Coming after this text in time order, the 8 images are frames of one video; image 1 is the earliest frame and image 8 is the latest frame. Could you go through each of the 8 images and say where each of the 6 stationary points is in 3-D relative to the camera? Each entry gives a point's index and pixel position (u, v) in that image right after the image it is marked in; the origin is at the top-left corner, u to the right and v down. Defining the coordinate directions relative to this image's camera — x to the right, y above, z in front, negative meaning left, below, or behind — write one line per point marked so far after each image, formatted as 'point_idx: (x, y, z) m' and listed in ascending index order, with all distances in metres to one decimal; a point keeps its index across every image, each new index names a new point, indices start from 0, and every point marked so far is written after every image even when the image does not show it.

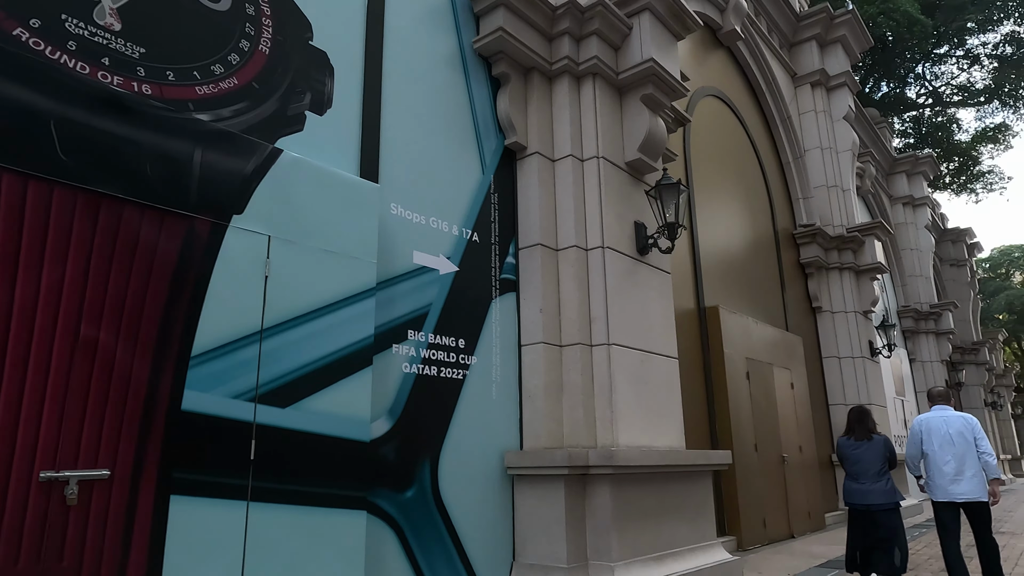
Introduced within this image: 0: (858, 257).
0: (+6.7, +0.6, +13.0) m
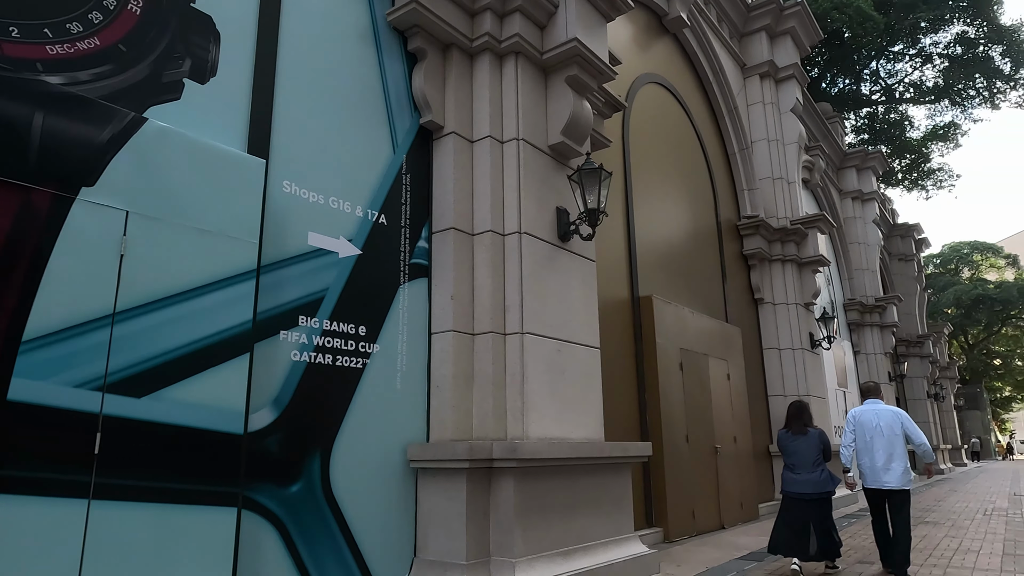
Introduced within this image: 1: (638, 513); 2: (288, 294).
0: (+5.7, +0.8, +13.1) m
1: (+1.5, -2.6, +7.8) m
2: (-1.5, 0.0, +4.4) m
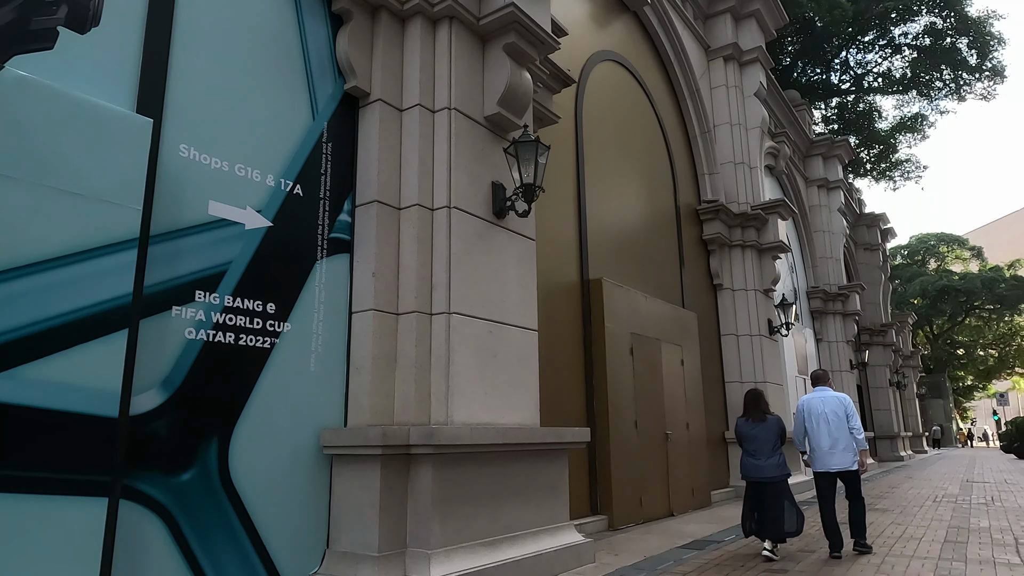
0: (+4.8, +1.0, +12.9) m
1: (+0.8, -2.4, +7.6) m
2: (-2.0, +0.1, +4.1) m
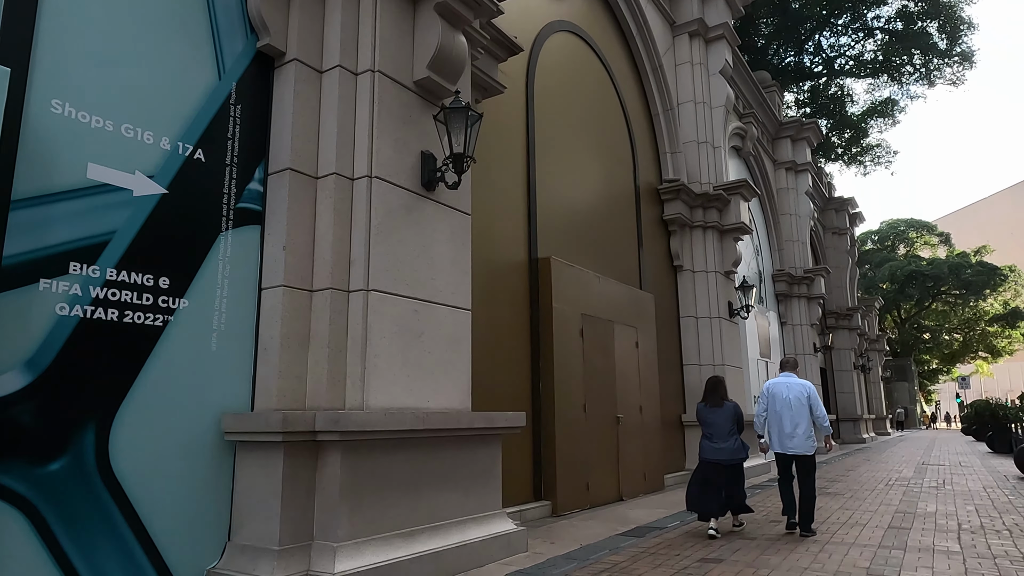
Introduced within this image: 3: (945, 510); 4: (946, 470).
0: (+4.0, +1.4, +12.7) m
1: (+0.1, -2.2, +7.4) m
2: (-2.5, +0.3, +3.7) m
3: (+5.0, -2.6, +7.6) m
4: (+8.3, -3.5, +12.8) m
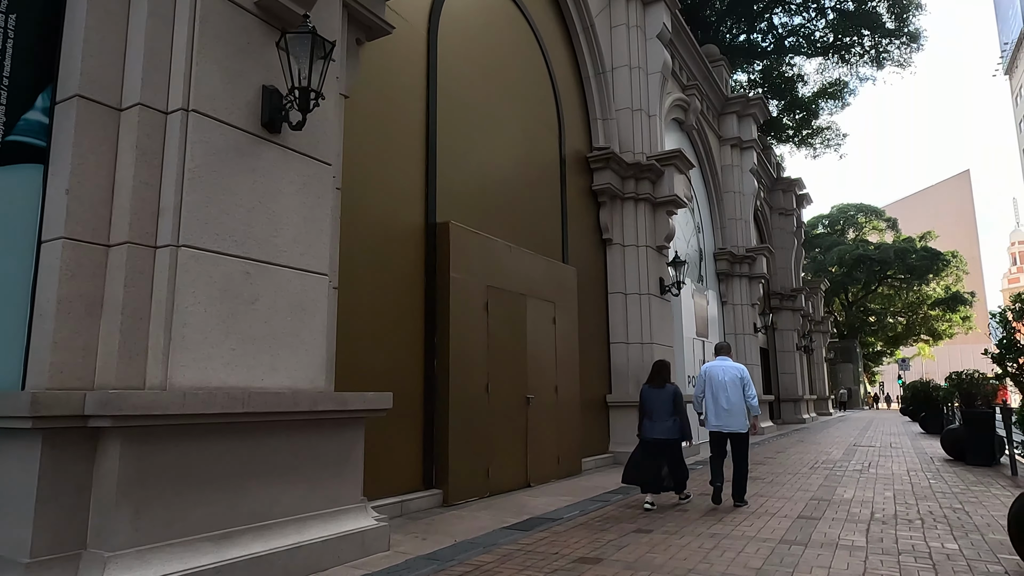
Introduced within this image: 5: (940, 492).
0: (+2.6, +1.8, +12.1) m
1: (-1.0, -1.9, +6.7) m
2: (-3.4, +0.5, +2.8) m
3: (+3.8, -2.3, +7.2) m
4: (+6.9, -3.1, +12.6) m
5: (+4.9, -2.3, +7.6) m
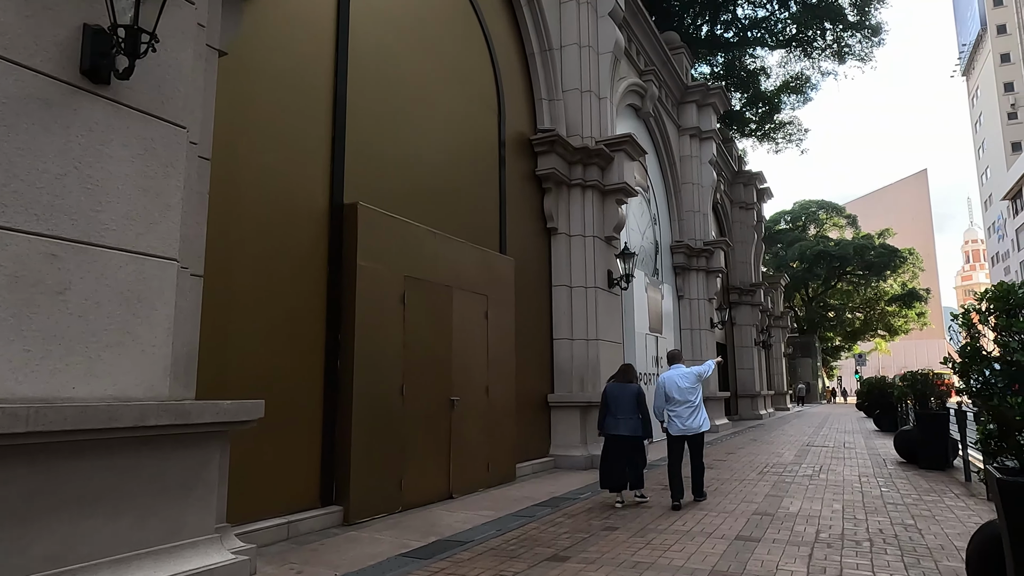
0: (+1.6, +2.0, +11.4) m
1: (-1.8, -1.8, +5.8) m
2: (-4.0, +0.6, +1.8) m
3: (+3.0, -2.2, +6.6) m
4: (+5.8, -3.0, +12.1) m
5: (+4.0, -2.3, +7.1) m
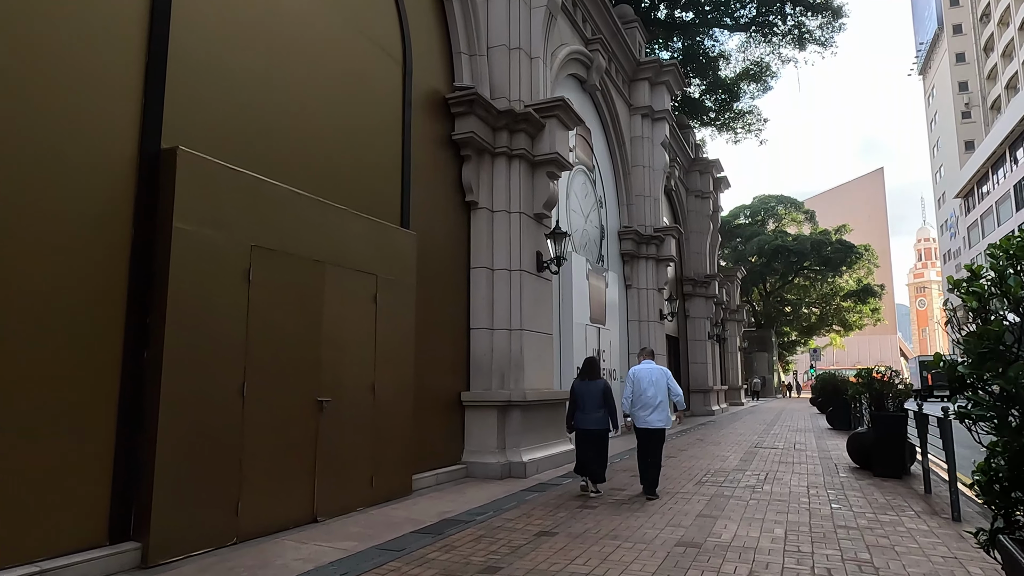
0: (+0.3, +2.2, +10.1) m
1: (-2.8, -1.5, +4.4) m
2: (-4.8, +0.8, +0.2) m
3: (+1.9, -2.0, +5.4) m
4: (+4.4, -2.8, +11.1) m
5: (+2.9, -2.1, +5.9) m
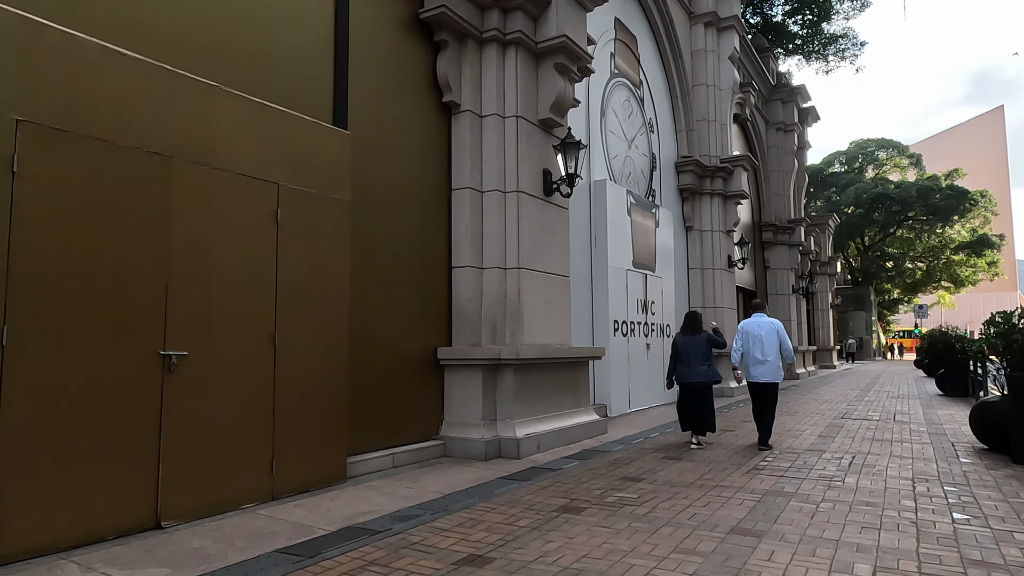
0: (+0.3, +3.1, +7.8) m
1: (-3.5, -1.0, +2.7) m
2: (-6.0, +1.1, -1.3) m
3: (+1.4, -1.4, +3.2) m
4: (+4.5, -1.8, +8.5) m
5: (+2.5, -1.5, +3.5) m
